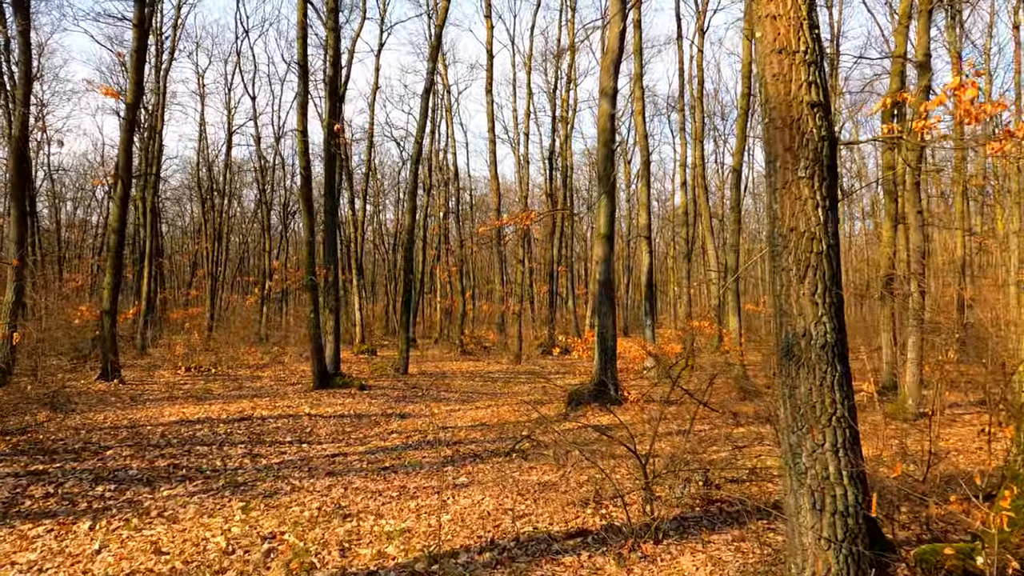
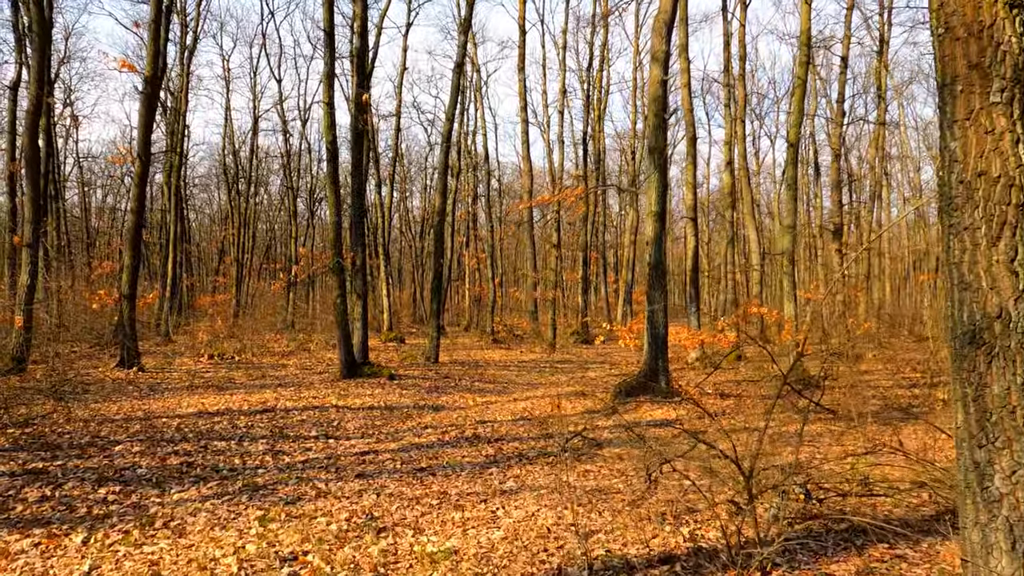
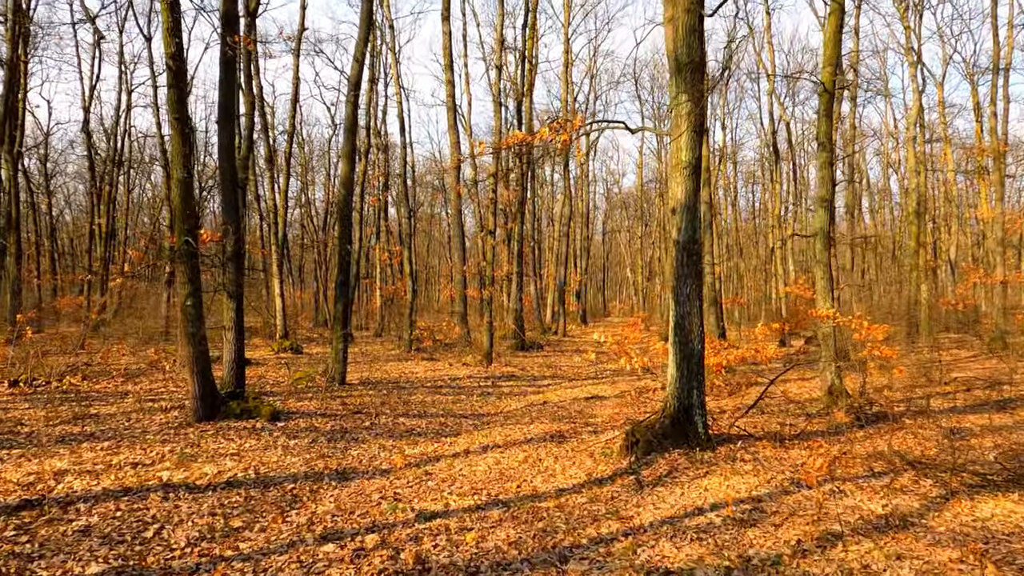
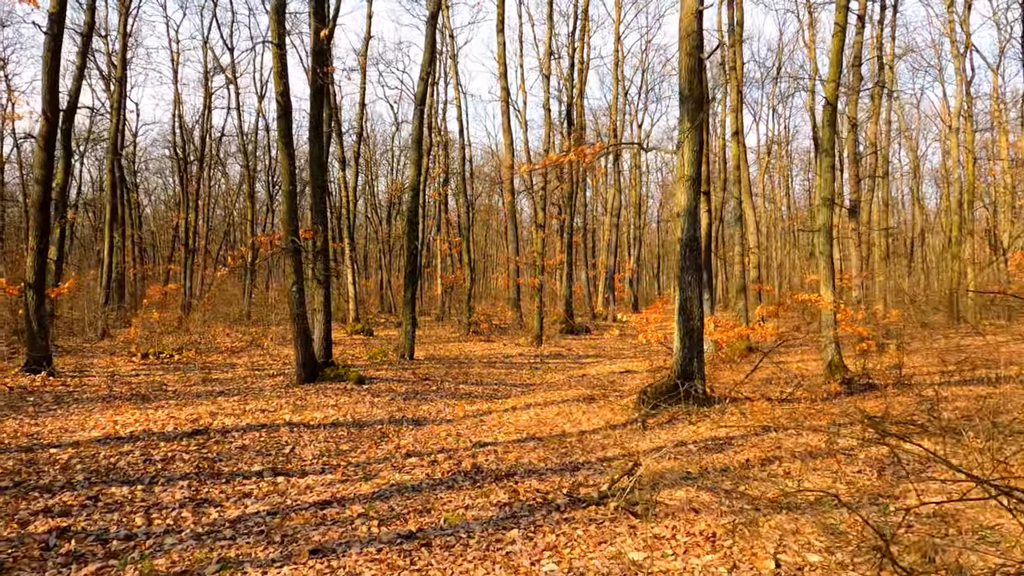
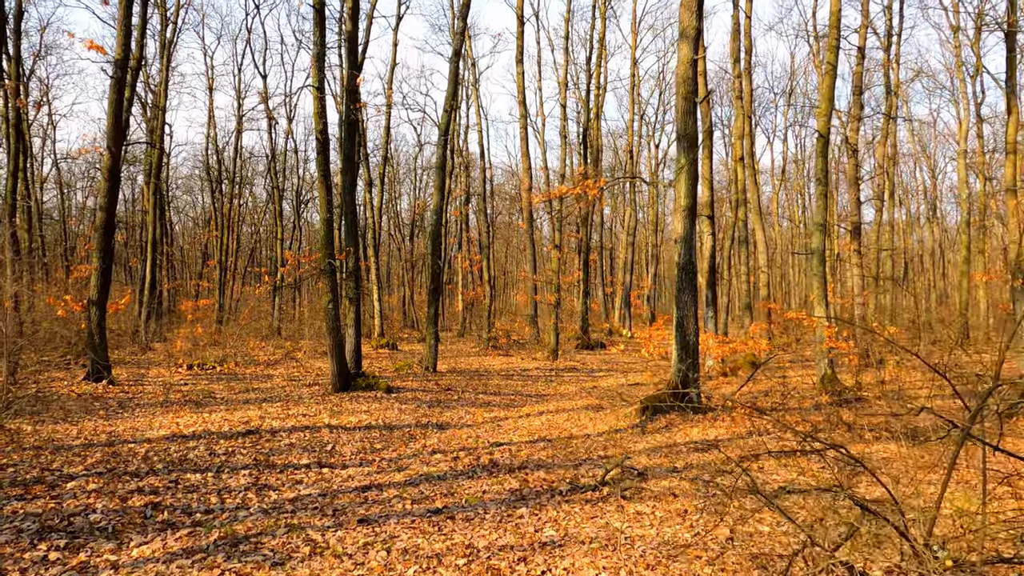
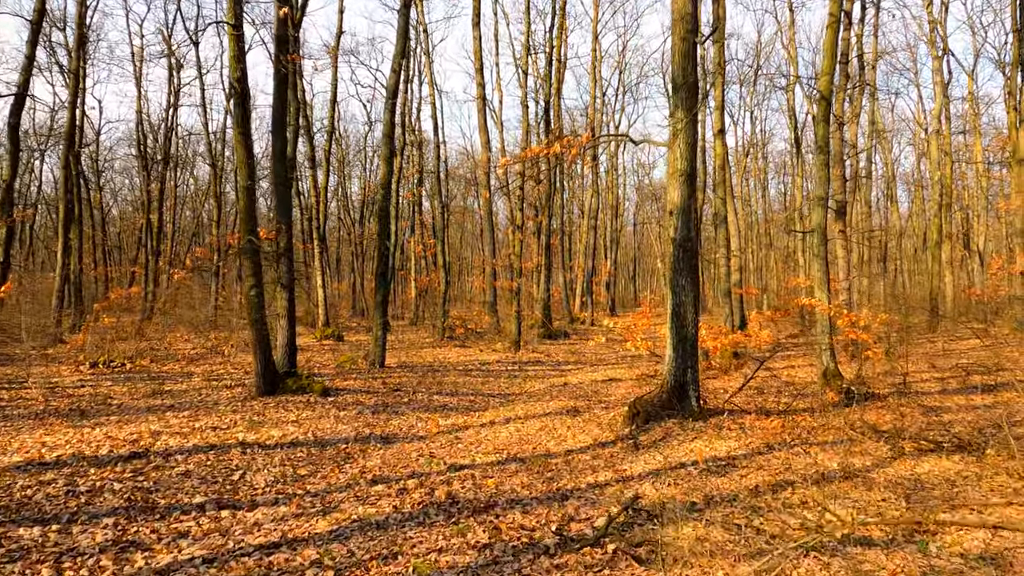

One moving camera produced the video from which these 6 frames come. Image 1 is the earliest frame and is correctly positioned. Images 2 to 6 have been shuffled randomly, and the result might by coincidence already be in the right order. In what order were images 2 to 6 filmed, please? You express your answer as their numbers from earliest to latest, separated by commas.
2, 5, 4, 6, 3
